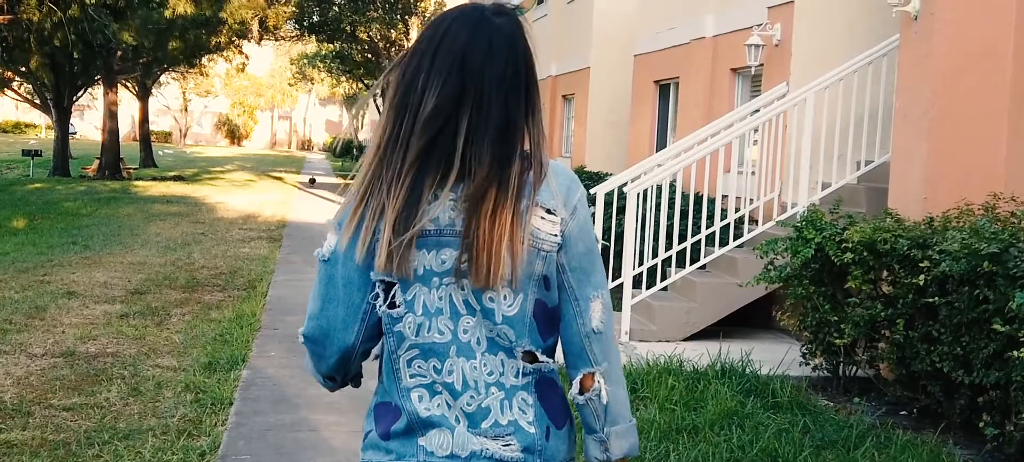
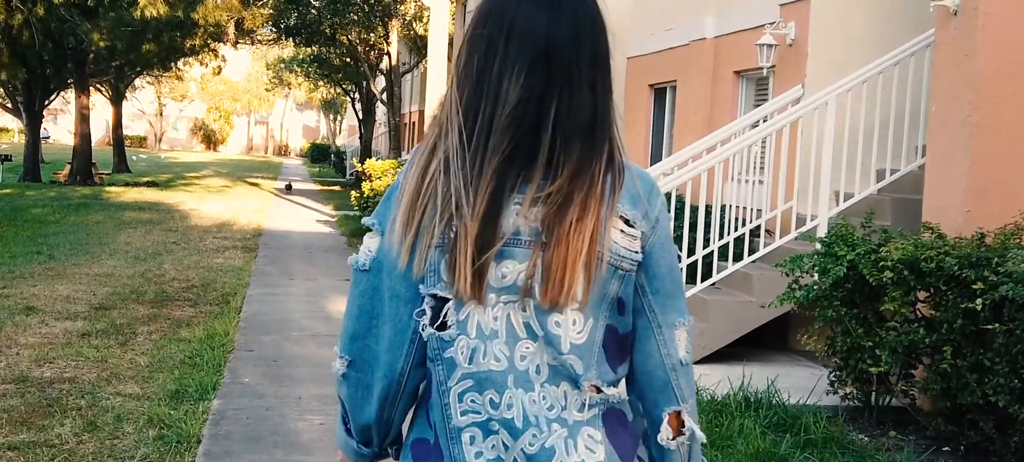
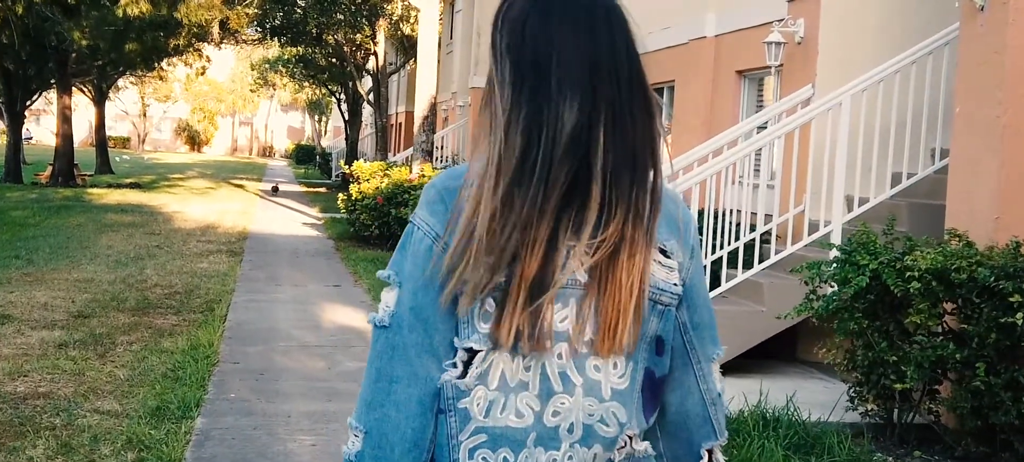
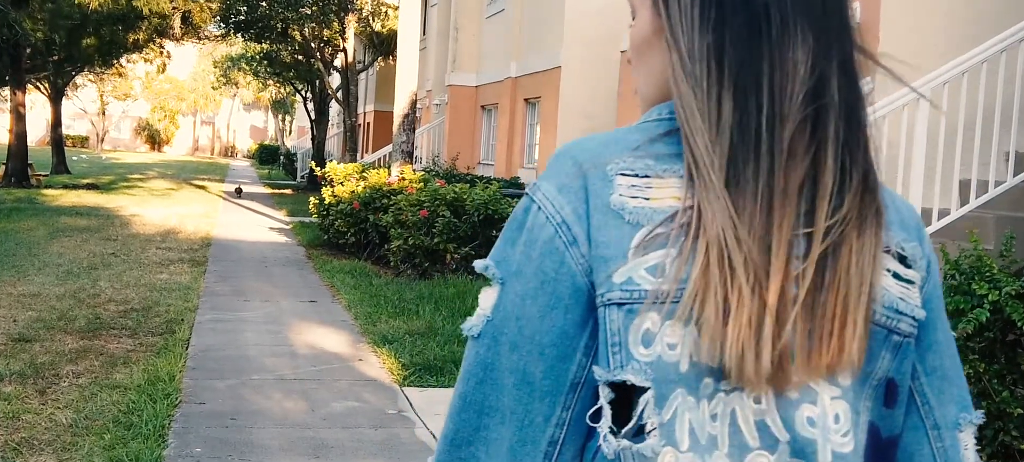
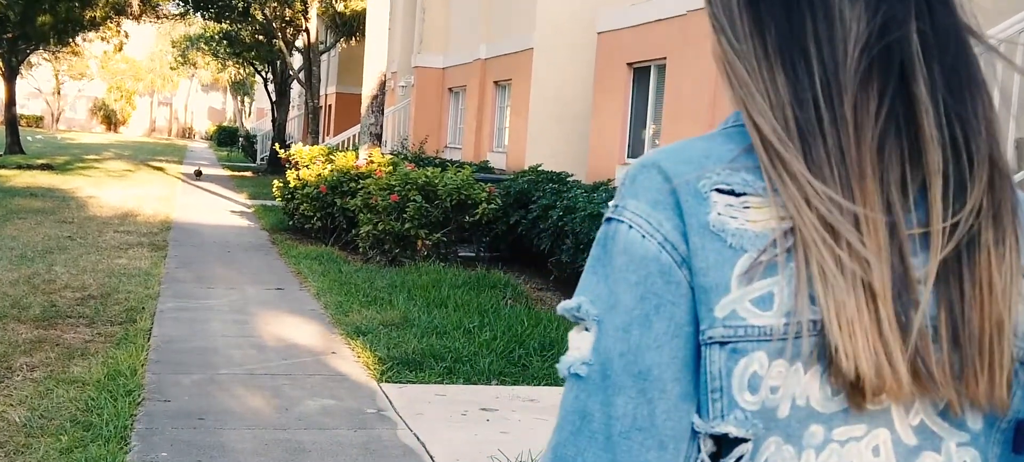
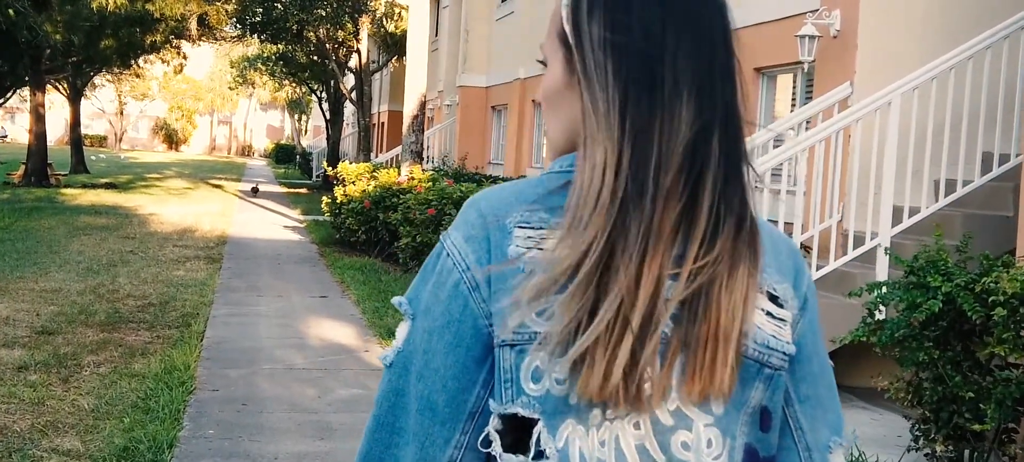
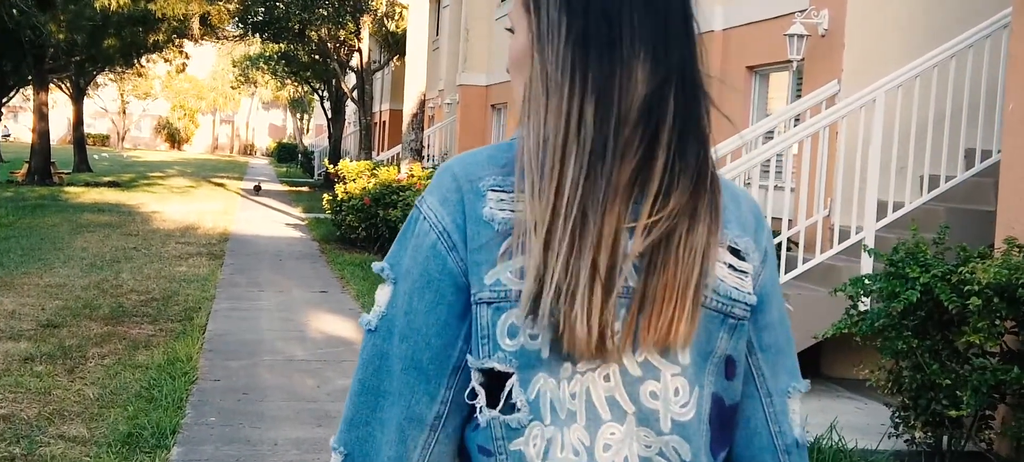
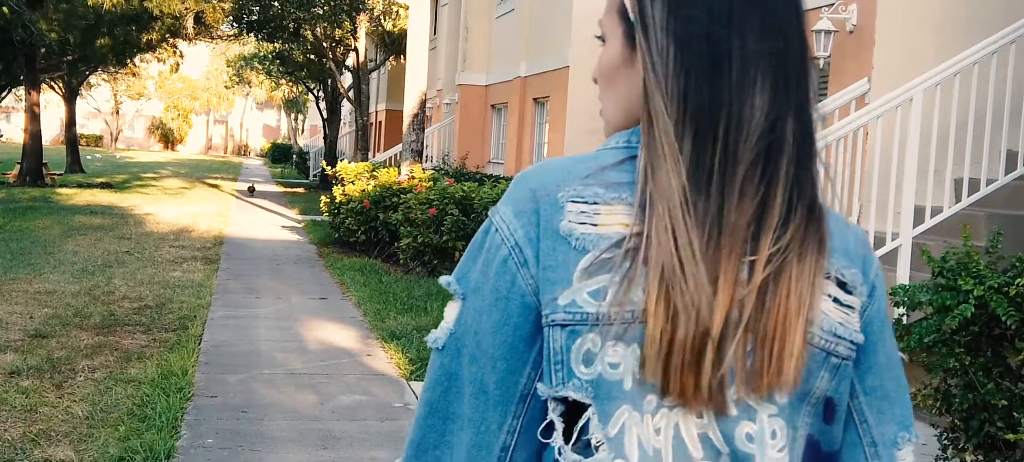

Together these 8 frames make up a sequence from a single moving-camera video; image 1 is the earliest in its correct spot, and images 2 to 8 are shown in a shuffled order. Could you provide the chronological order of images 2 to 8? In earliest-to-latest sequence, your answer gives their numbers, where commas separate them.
2, 3, 7, 6, 8, 4, 5
